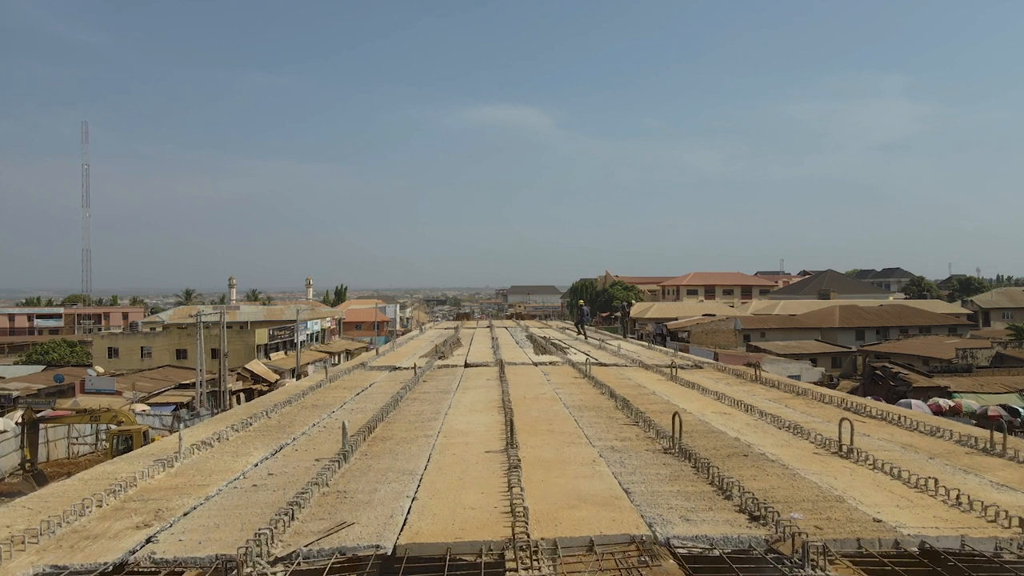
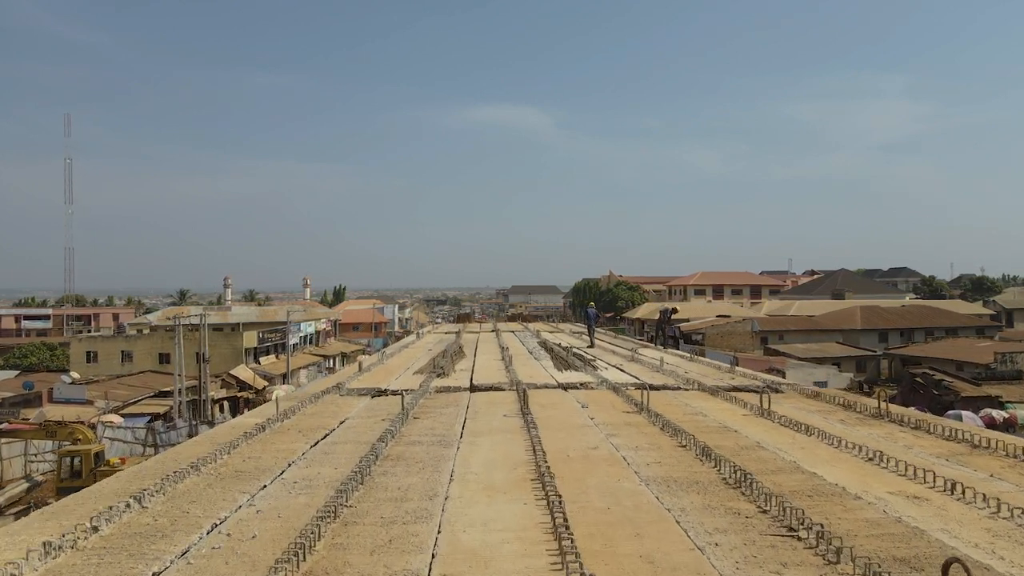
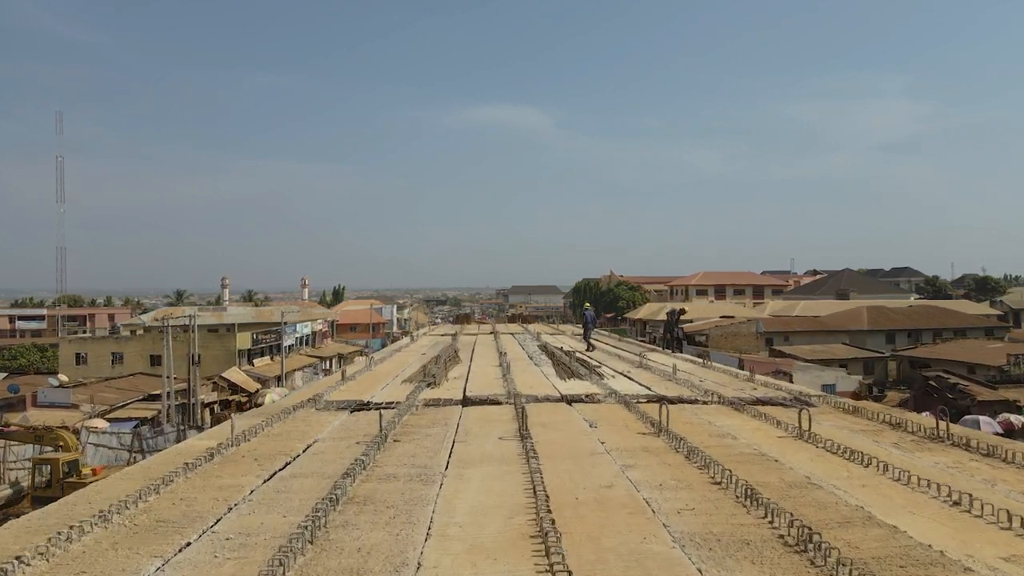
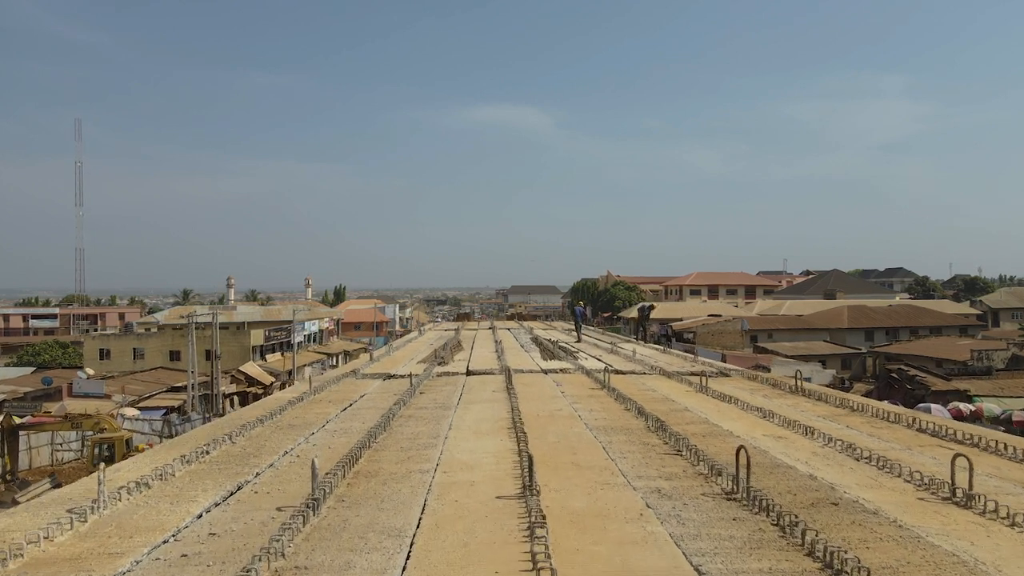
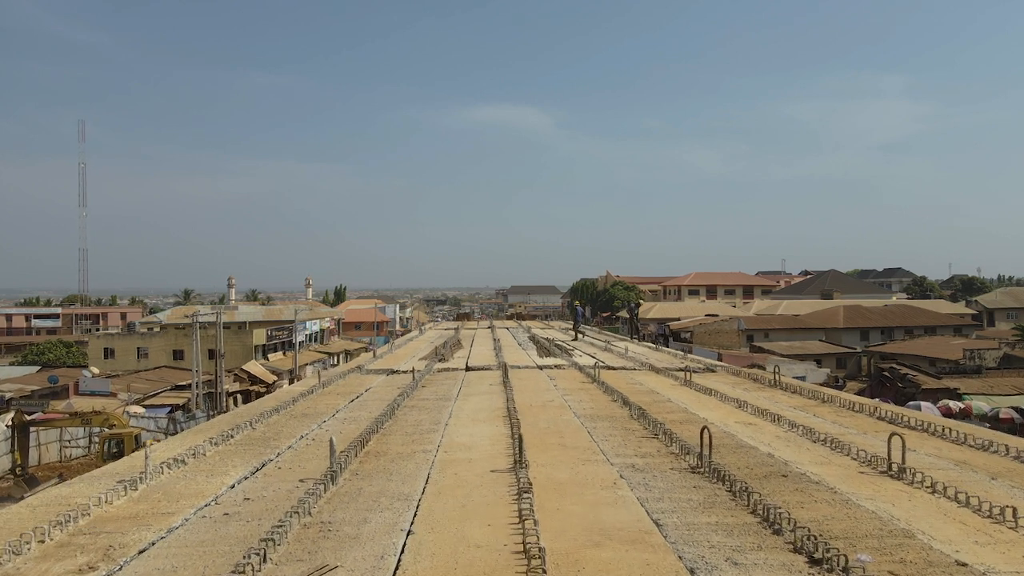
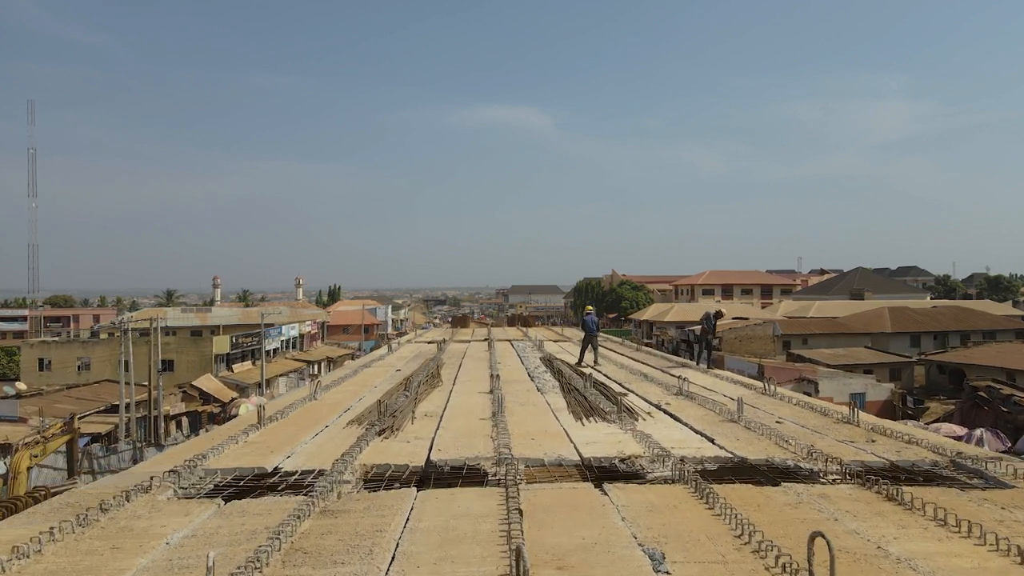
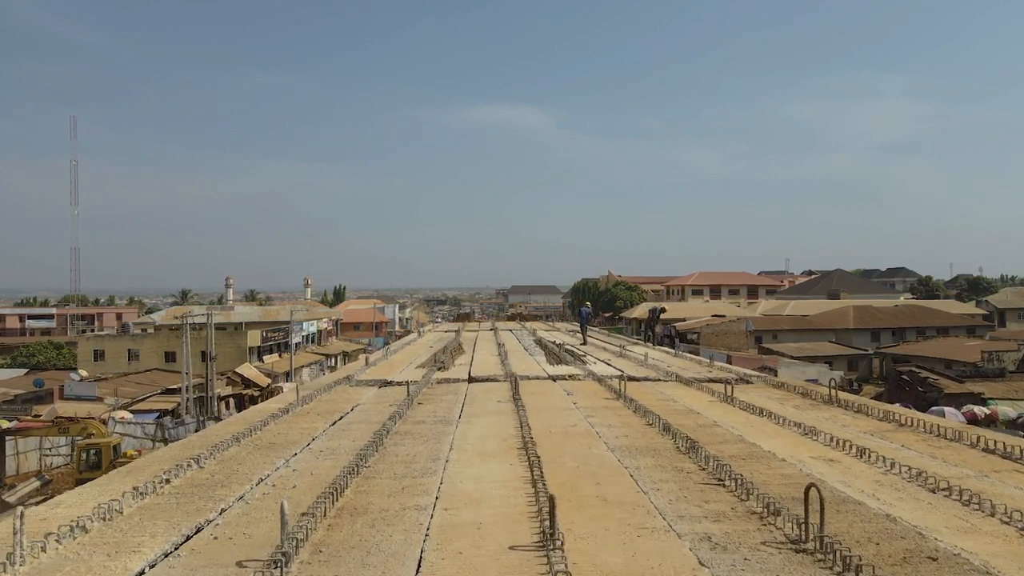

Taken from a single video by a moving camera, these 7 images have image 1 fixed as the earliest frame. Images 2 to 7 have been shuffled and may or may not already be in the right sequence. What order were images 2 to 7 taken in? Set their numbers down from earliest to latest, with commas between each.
5, 4, 7, 2, 3, 6
